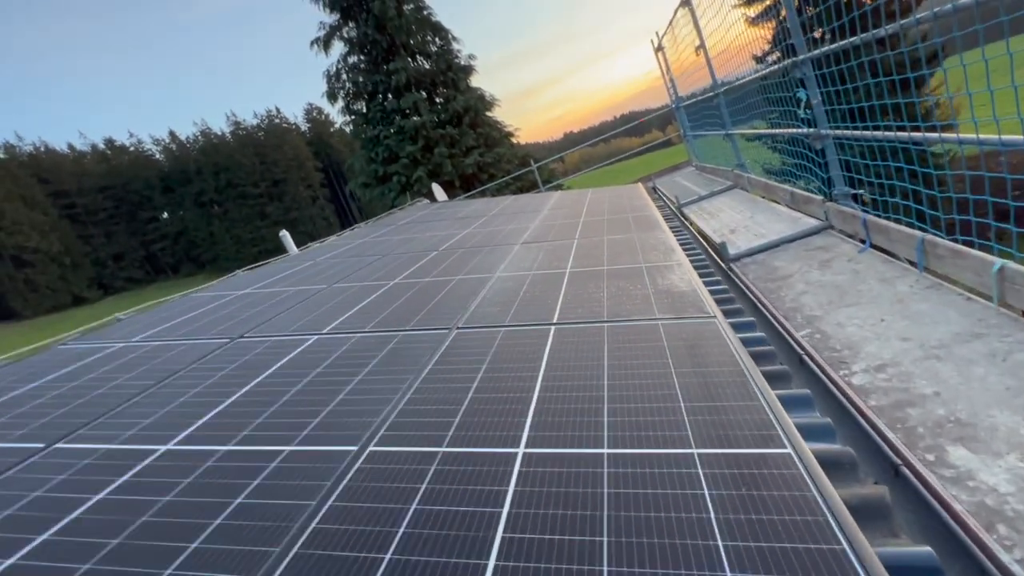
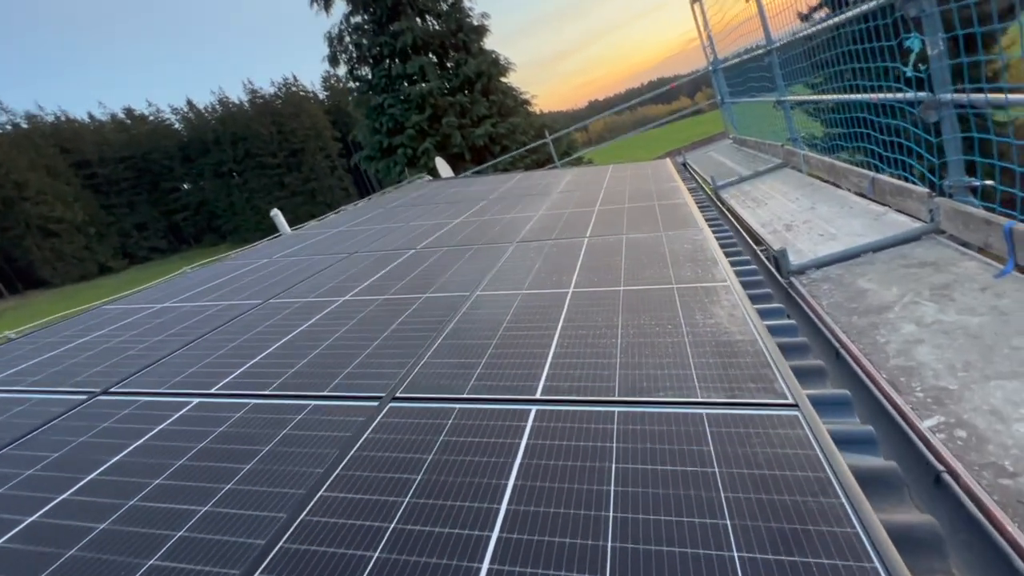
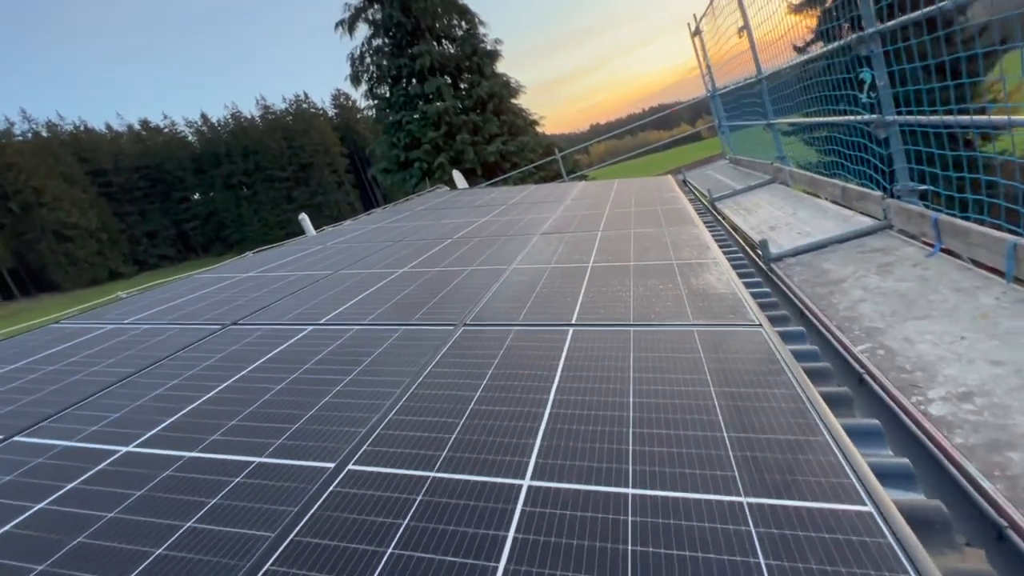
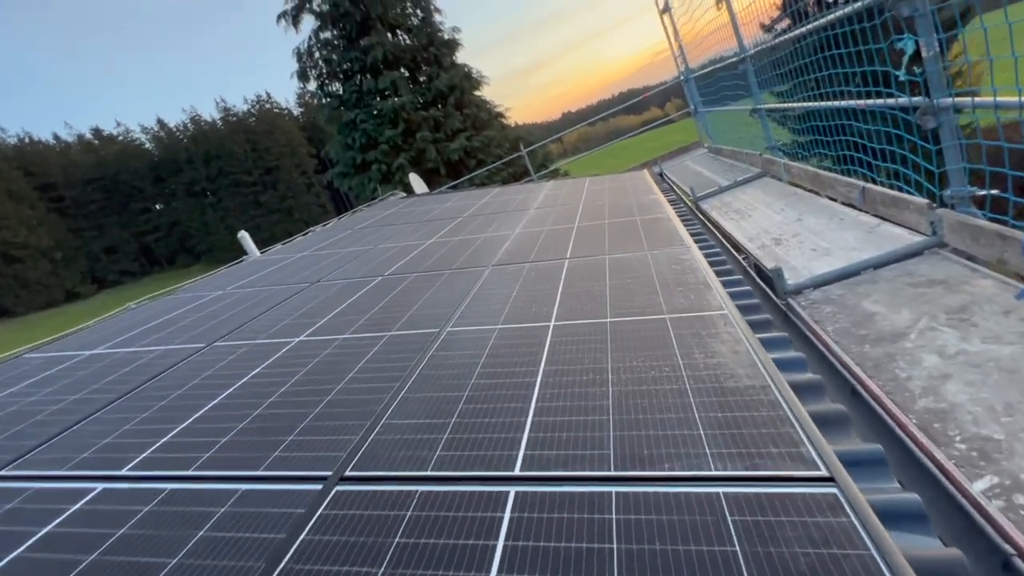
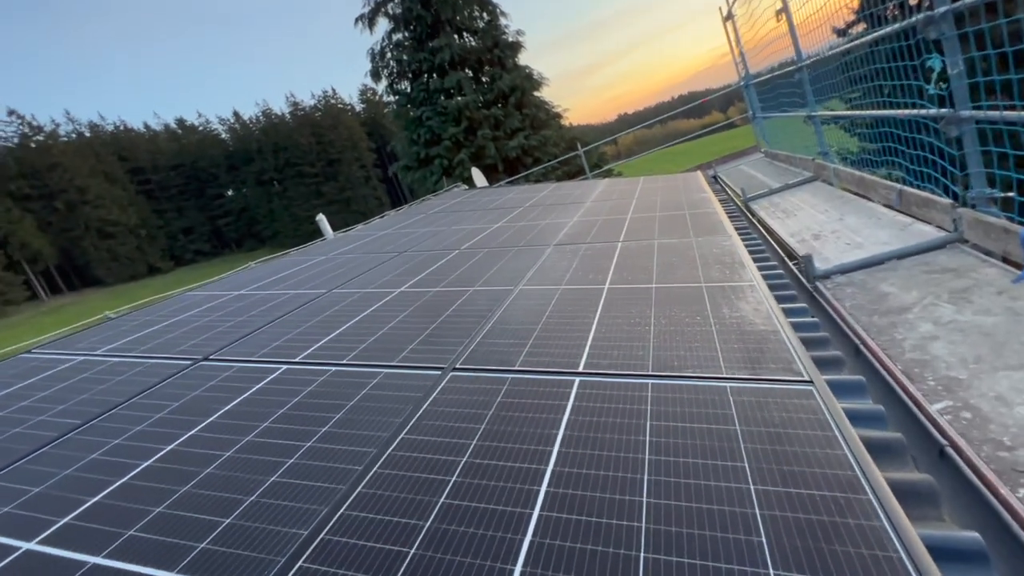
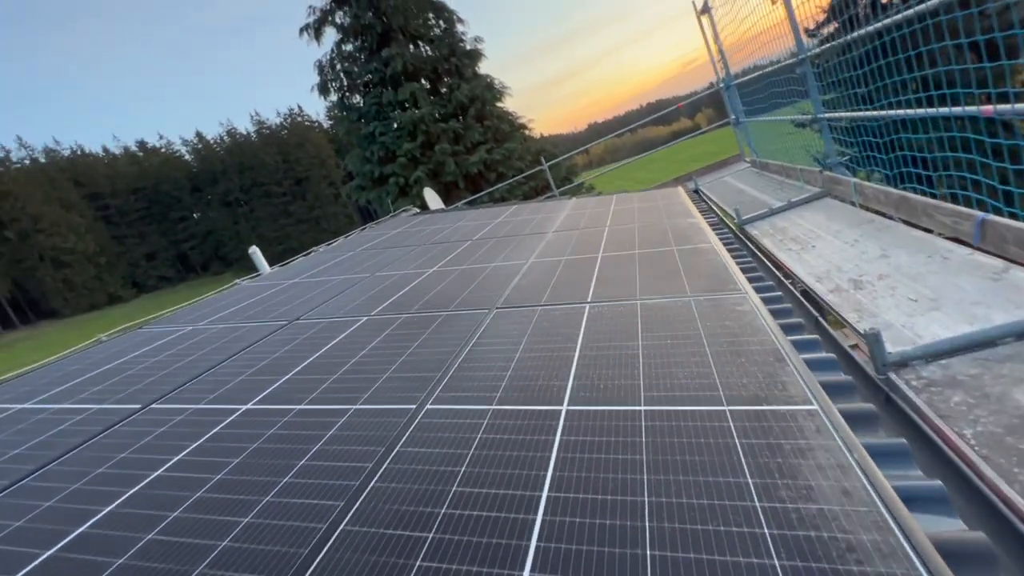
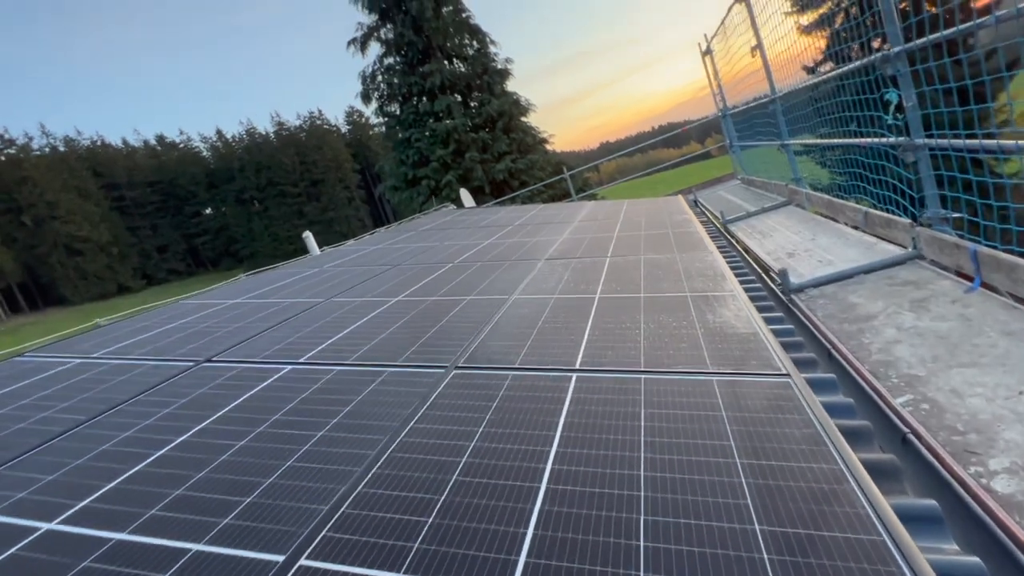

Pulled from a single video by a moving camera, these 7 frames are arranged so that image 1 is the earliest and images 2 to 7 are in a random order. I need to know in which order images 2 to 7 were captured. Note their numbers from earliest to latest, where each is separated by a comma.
3, 7, 5, 2, 4, 6
